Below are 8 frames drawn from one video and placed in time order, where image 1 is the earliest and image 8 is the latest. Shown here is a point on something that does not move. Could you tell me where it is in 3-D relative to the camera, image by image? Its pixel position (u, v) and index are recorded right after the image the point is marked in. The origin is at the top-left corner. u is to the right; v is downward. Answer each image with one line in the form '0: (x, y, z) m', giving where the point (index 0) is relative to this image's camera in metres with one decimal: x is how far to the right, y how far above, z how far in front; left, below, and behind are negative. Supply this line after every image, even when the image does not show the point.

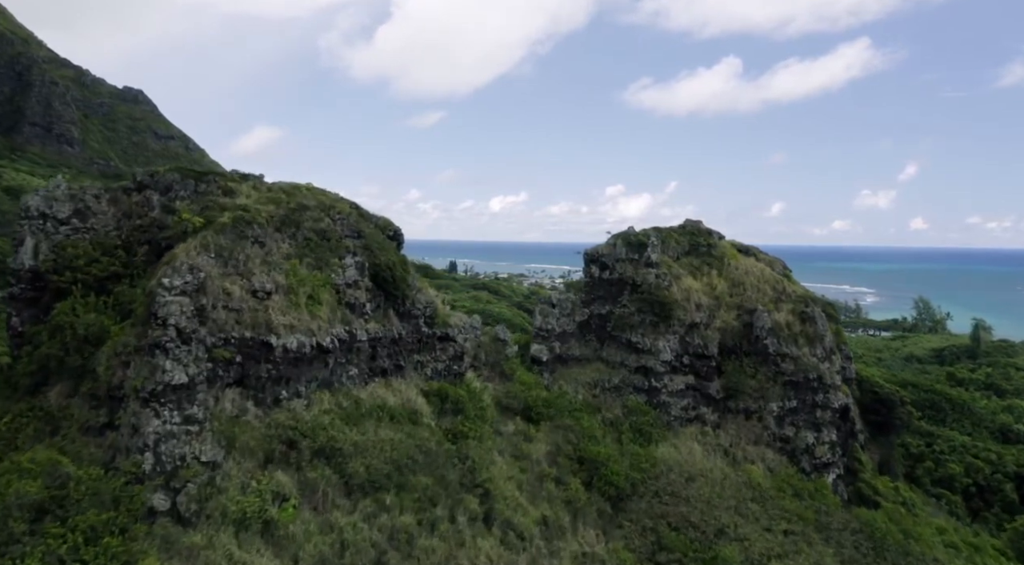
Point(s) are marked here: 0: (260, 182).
0: (-6.3, +2.5, +16.1) m
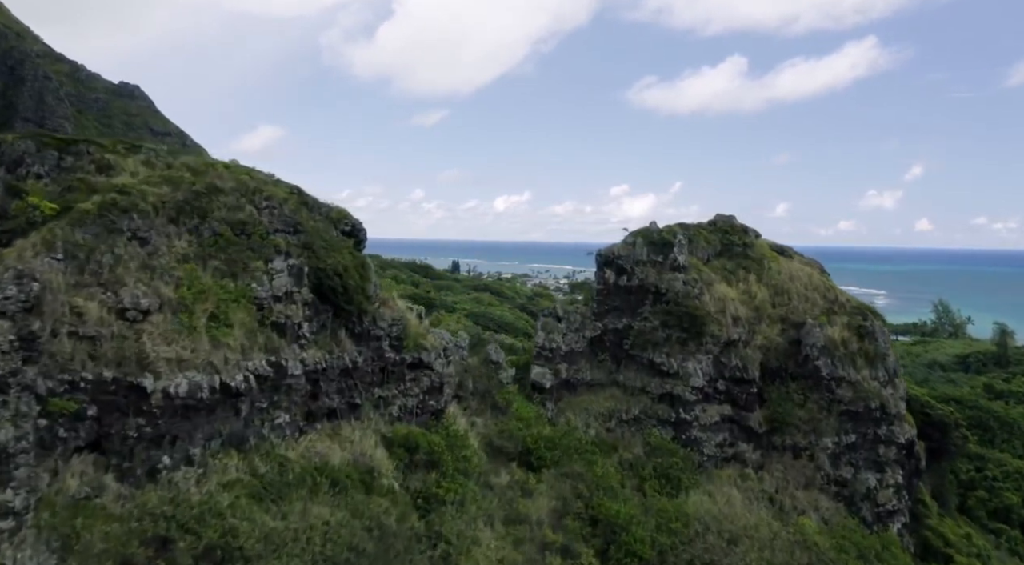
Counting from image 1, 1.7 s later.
0: (-6.4, +2.3, +11.7) m
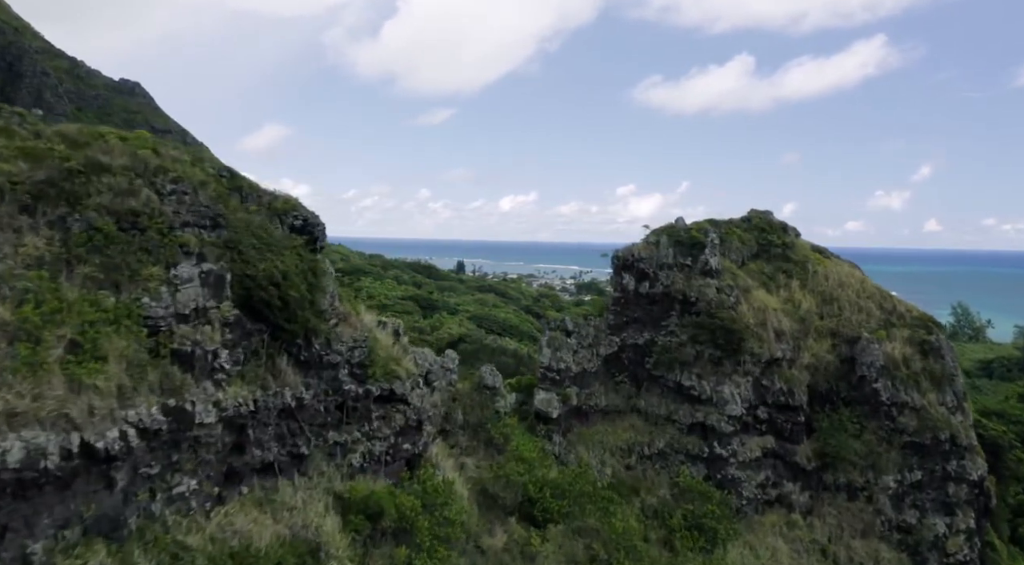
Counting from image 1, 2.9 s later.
0: (-6.5, +2.1, +8.6) m
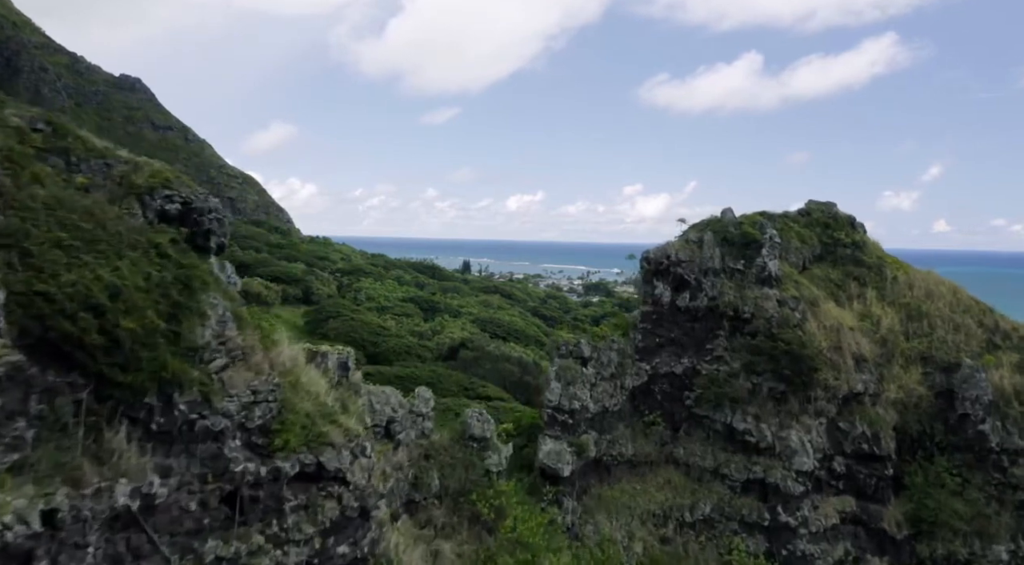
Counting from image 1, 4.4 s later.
0: (-6.6, +1.9, +4.9) m
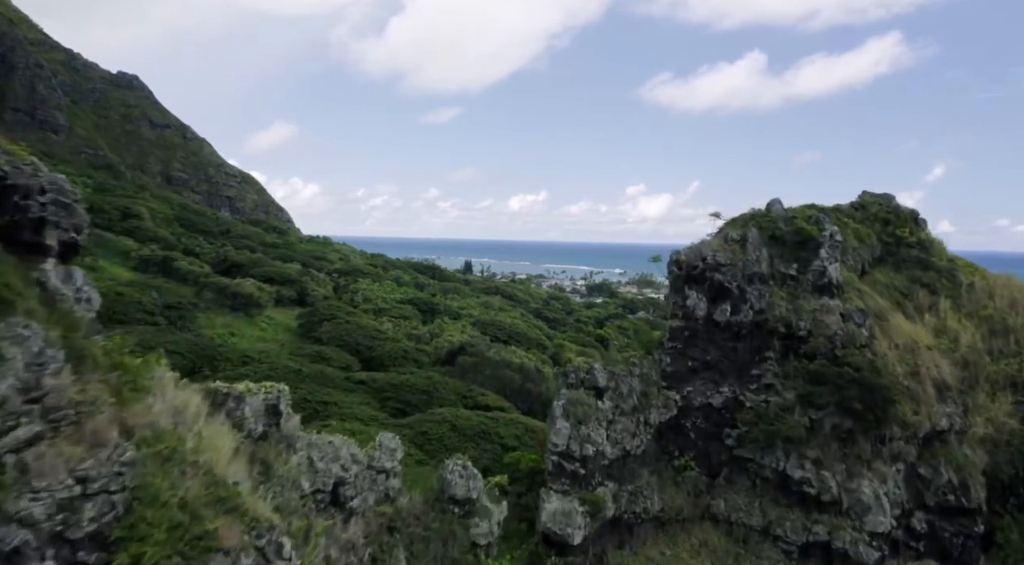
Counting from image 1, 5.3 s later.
0: (-6.7, +1.8, +2.4) m
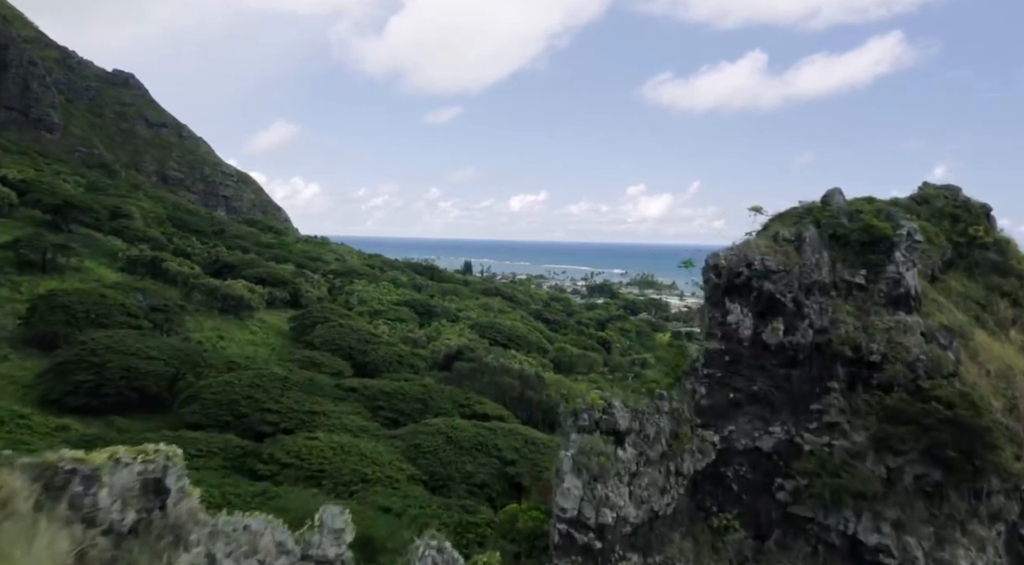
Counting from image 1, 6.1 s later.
0: (-6.7, +1.7, +0.3) m
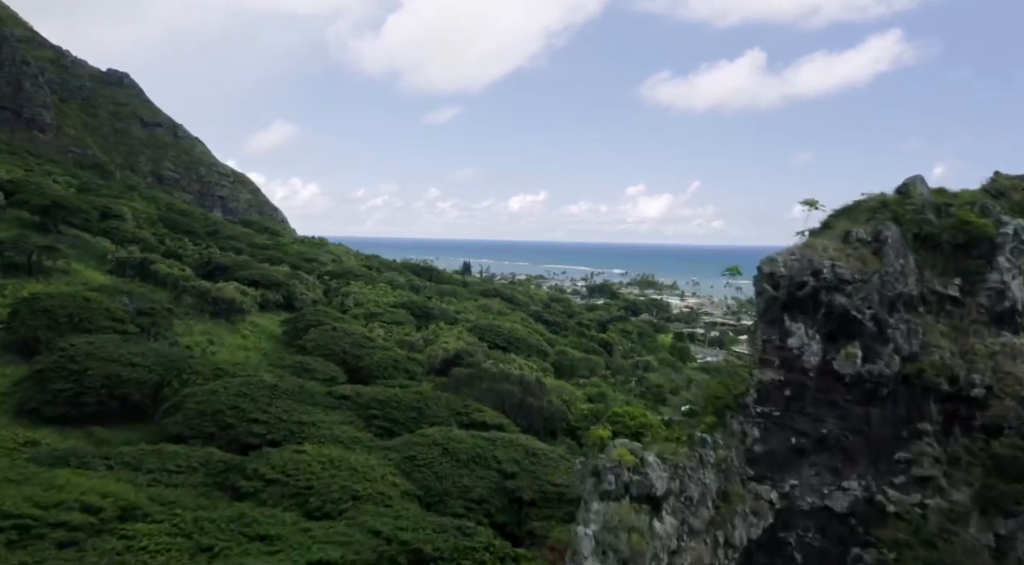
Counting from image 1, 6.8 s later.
0: (-6.7, +1.5, -1.4) m
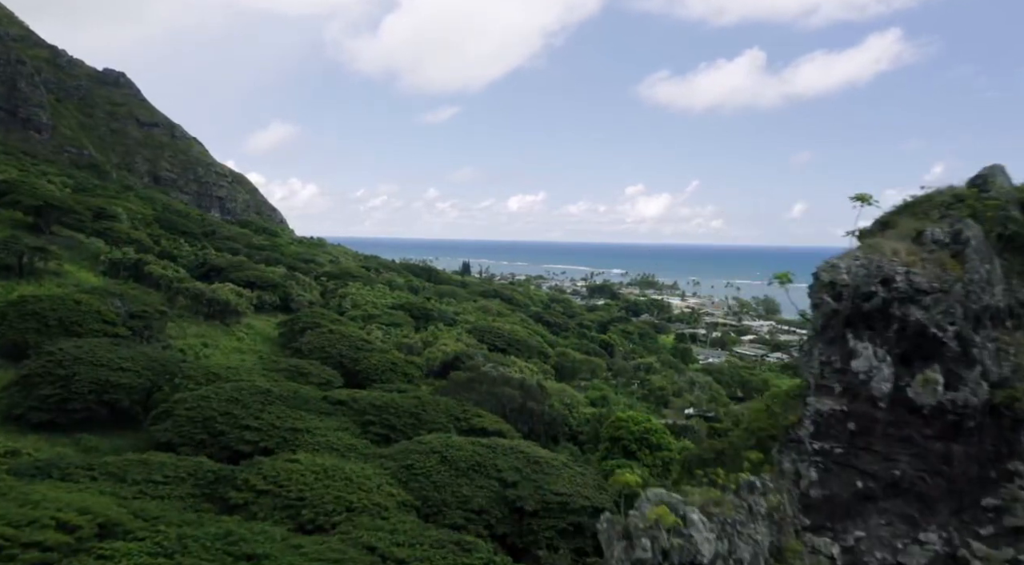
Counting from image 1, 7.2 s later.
0: (-6.7, +1.4, -2.5) m
